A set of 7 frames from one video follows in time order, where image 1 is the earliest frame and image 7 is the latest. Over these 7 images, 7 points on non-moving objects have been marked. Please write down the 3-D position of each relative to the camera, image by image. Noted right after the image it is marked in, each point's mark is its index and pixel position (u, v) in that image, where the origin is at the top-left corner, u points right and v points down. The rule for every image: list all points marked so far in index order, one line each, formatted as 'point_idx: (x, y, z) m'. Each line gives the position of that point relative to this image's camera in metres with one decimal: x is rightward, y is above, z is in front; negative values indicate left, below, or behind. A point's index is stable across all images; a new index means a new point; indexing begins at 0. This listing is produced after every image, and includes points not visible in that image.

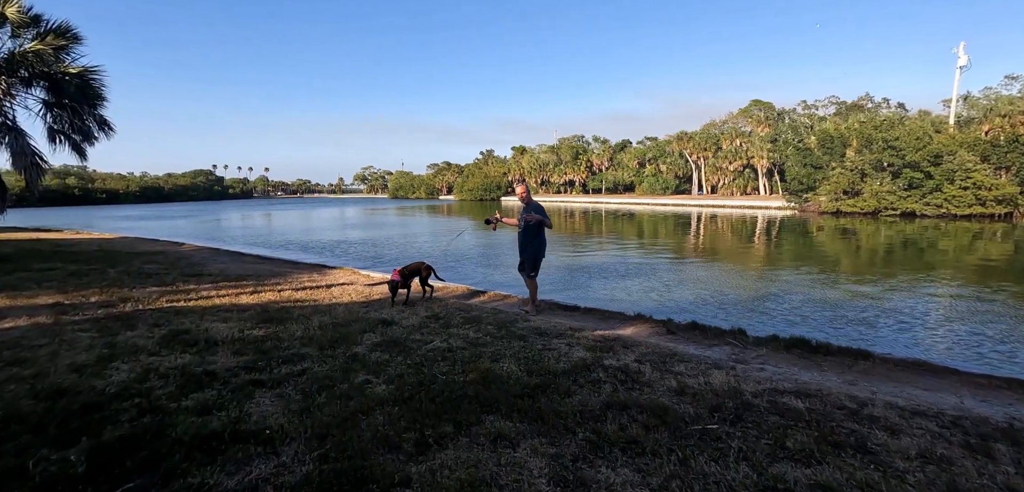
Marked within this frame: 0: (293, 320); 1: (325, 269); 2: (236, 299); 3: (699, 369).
0: (-2.3, -0.8, +5.1) m
1: (-3.6, -0.4, +9.4) m
2: (-3.5, -0.7, +6.2) m
3: (+1.4, -0.9, +3.8) m
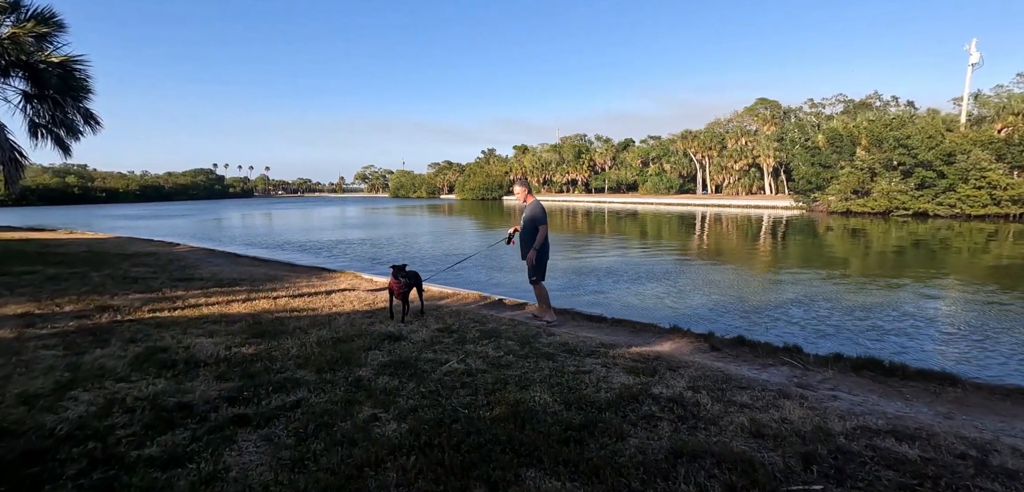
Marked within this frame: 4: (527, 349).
0: (-2.1, -0.8, +4.5) m
1: (-3.4, -0.5, +8.9) m
2: (-3.3, -0.7, +5.6) m
3: (+1.7, -1.0, +3.2) m
4: (+0.1, -0.9, +4.2) m
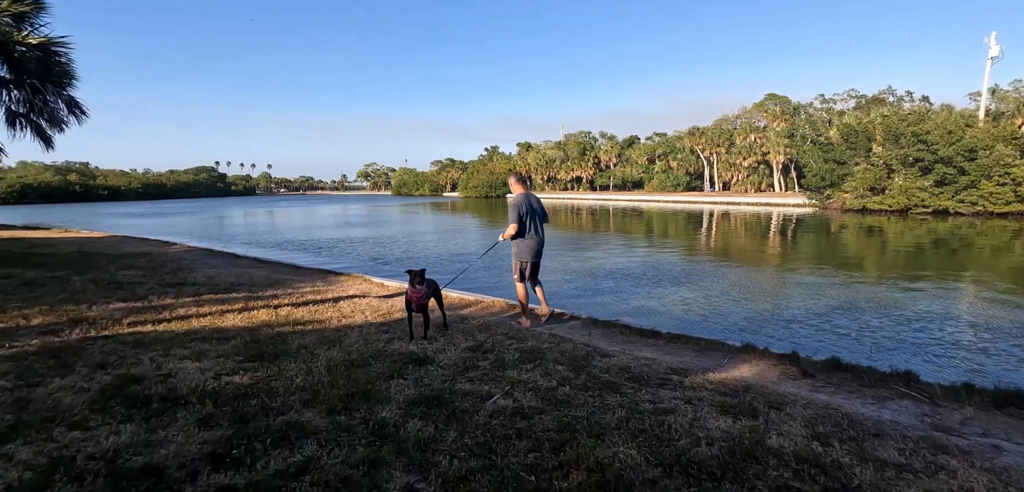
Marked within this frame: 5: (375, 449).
0: (-1.7, -0.8, +3.7) m
1: (-3.0, -0.5, +8.1) m
2: (-2.9, -0.7, +4.9) m
3: (+2.0, -1.0, +2.4) m
4: (+0.5, -0.9, +3.4) m
5: (-0.7, -1.0, +2.4) m
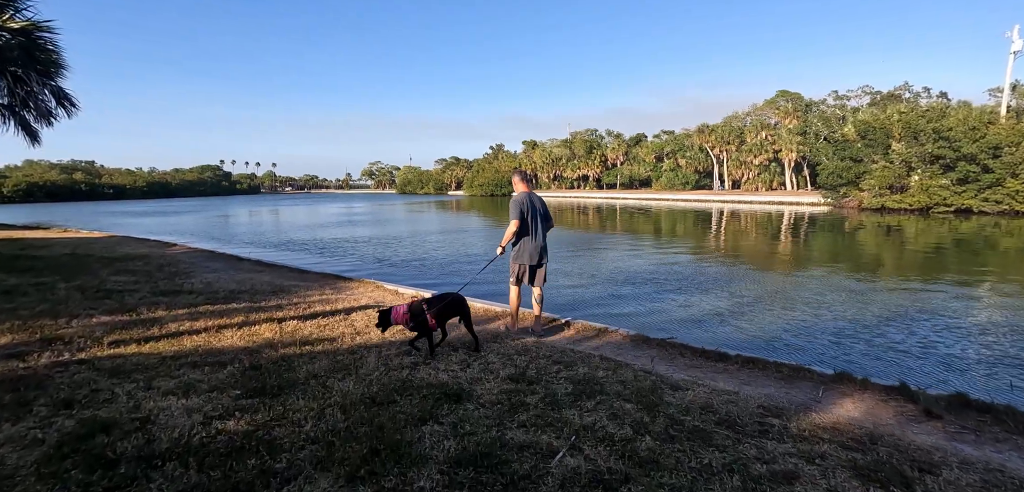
0: (-1.3, -0.9, +3.1) m
1: (-2.6, -0.5, +7.5) m
2: (-2.6, -0.8, +4.2) m
3: (+2.3, -1.1, +1.7) m
4: (+0.8, -1.0, +2.7) m
5: (-0.3, -1.0, +1.7) m
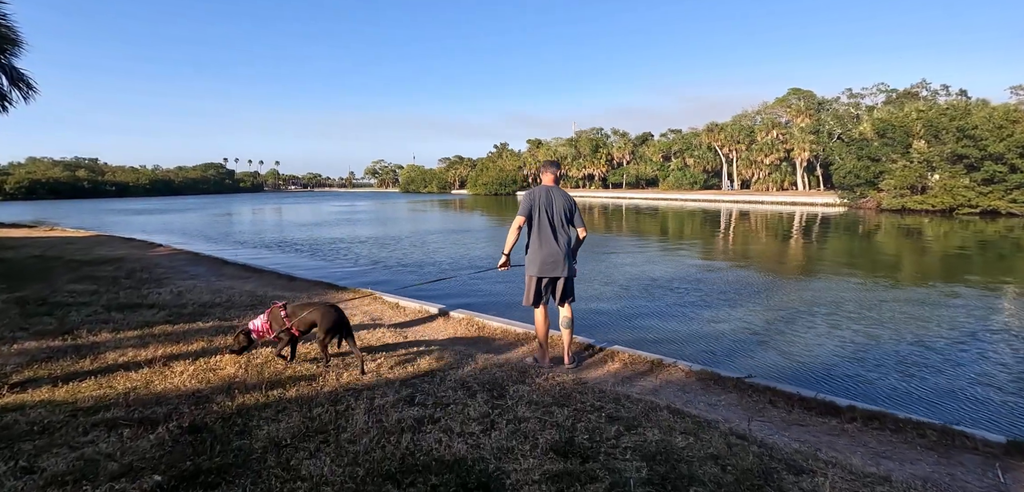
0: (-1.1, -1.0, +2.1) m
1: (-2.4, -0.6, +6.5) m
2: (-2.4, -0.9, +3.2) m
3: (+2.6, -1.2, +0.7) m
4: (+1.0, -1.1, +1.7) m
5: (-0.1, -1.1, +0.7) m
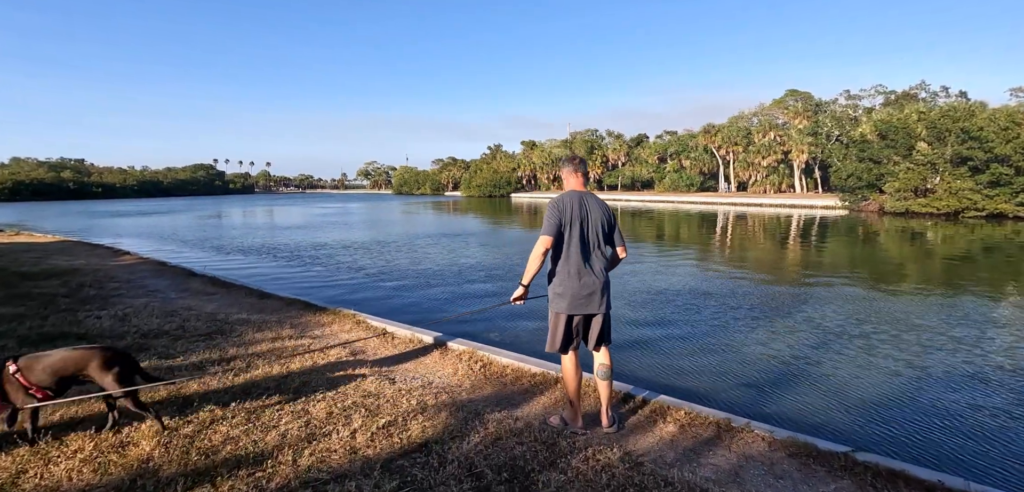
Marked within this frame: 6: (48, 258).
0: (-1.0, -1.1, +1.1) m
1: (-2.3, -0.8, +5.5) m
2: (-2.2, -1.0, +2.3) m
3: (+2.7, -1.3, -0.2) m
4: (+1.2, -1.2, +0.8) m
5: (0.0, -1.3, -0.2) m
6: (-9.4, -0.2, +10.1) m
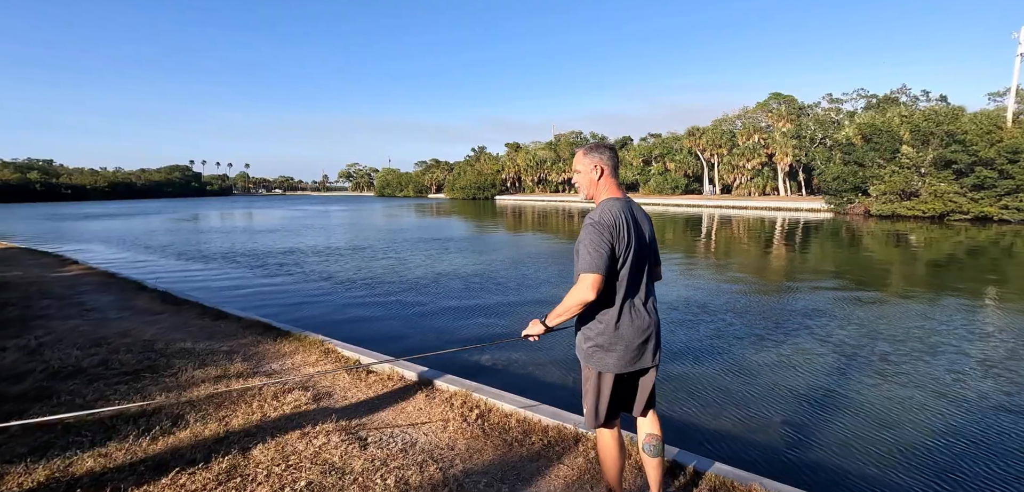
0: (-0.9, -1.2, +0.3) m
1: (-2.3, -0.9, +4.6) m
2: (-2.1, -1.1, +1.4) m
3: (+2.9, -1.4, -0.9) m
4: (+1.3, -1.3, 0.0) m
5: (+0.2, -1.3, -1.0) m
6: (-9.6, -0.4, +9.0) m
